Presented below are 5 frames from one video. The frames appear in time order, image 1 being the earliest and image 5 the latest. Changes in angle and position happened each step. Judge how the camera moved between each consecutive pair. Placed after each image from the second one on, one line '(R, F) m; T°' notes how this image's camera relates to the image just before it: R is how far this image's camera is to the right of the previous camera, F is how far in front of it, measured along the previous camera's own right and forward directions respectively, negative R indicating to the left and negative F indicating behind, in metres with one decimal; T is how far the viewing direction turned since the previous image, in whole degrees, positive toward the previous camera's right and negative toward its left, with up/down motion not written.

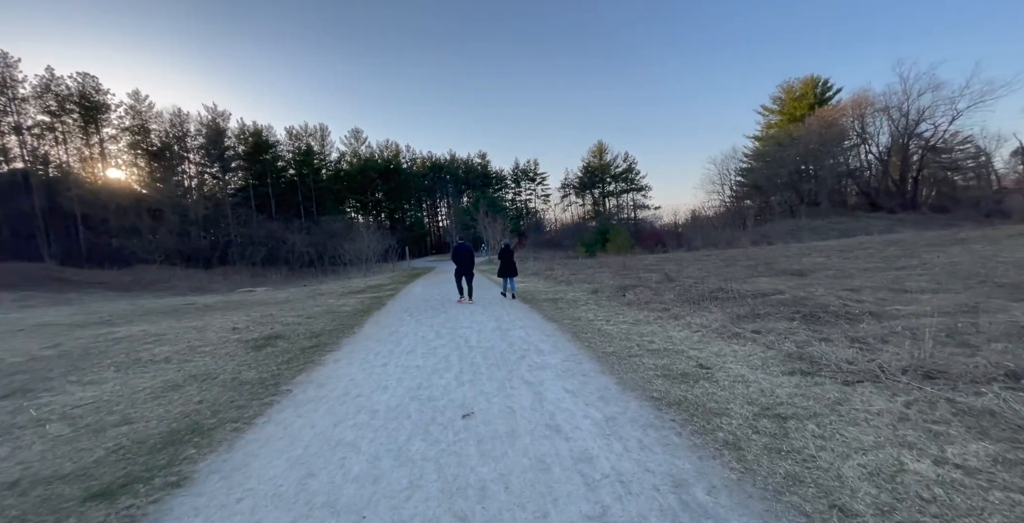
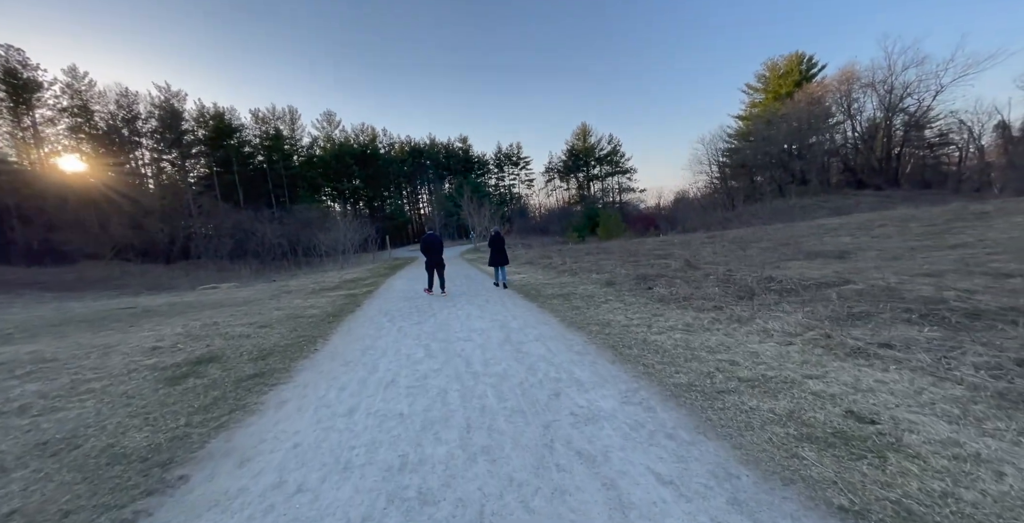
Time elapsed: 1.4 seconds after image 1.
(-0.4, +1.9) m; +3°
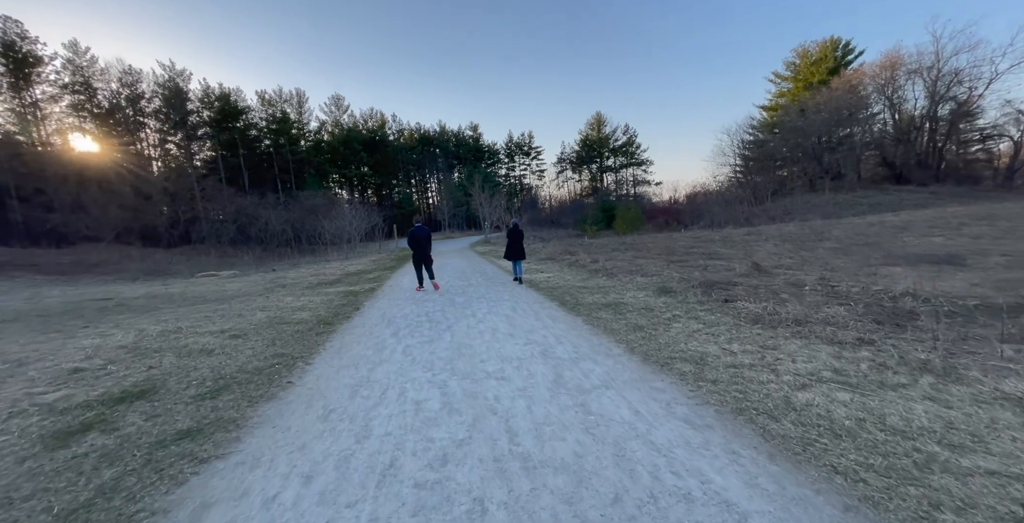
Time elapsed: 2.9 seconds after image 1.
(-0.6, +1.9) m; -1°
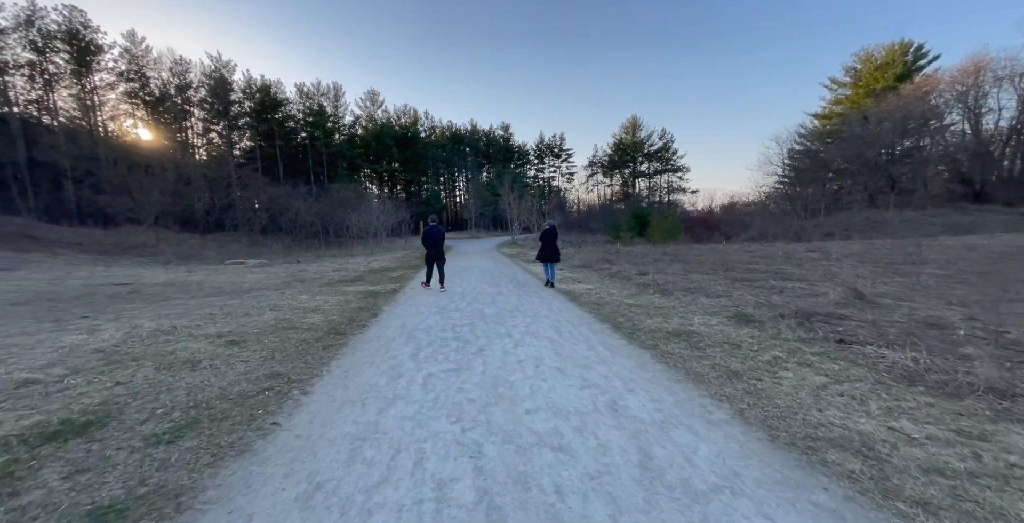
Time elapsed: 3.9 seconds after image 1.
(-0.5, +1.3) m; -4°
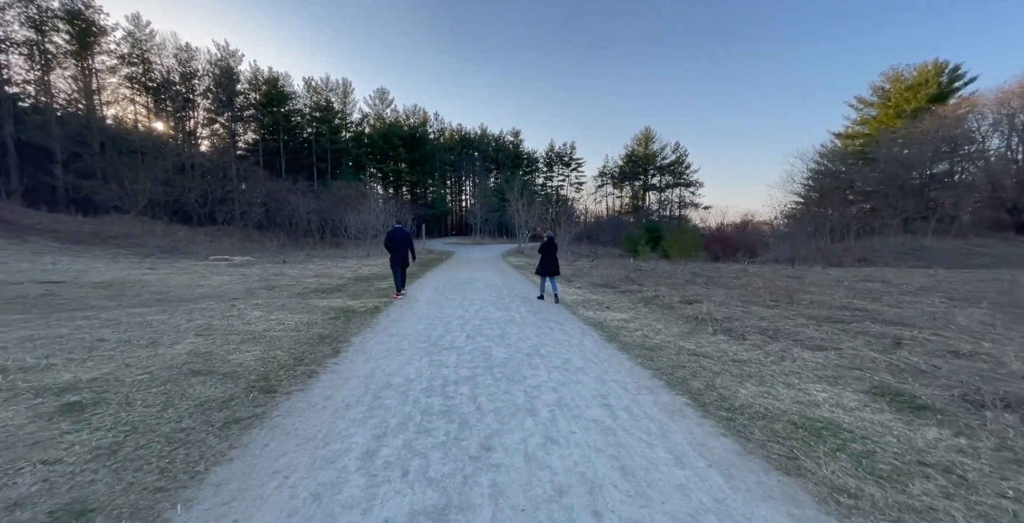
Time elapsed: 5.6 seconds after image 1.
(-0.3, +2.5) m; -1°
